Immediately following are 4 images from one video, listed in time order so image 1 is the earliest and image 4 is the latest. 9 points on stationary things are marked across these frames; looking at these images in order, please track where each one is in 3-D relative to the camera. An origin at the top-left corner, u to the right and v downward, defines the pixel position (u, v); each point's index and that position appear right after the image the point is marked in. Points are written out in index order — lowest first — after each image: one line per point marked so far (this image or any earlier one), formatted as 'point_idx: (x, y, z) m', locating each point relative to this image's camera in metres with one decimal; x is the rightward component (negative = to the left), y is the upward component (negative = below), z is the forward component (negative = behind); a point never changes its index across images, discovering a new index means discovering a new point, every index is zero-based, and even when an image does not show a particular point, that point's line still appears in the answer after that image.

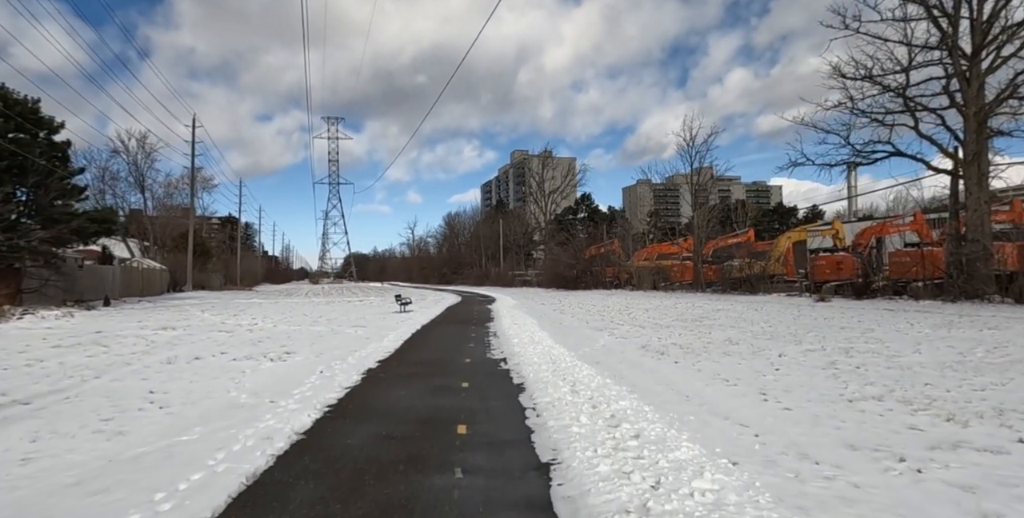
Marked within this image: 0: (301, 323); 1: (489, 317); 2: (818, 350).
0: (-7.1, -2.1, +17.5) m
1: (-0.8, -2.1, +18.8) m
2: (+6.1, -1.8, +10.3) m
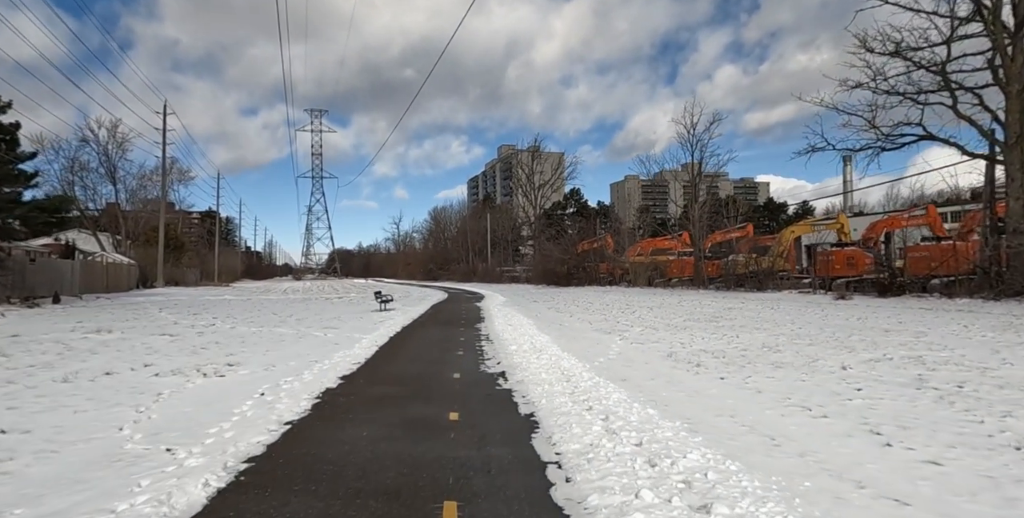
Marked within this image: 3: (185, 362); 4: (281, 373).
0: (-7.3, -1.9, +15.4) m
1: (-1.0, -1.9, +16.8) m
2: (+6.1, -1.7, +8.5) m
3: (-5.2, -1.6, +8.3) m
4: (-3.3, -1.7, +7.5) m
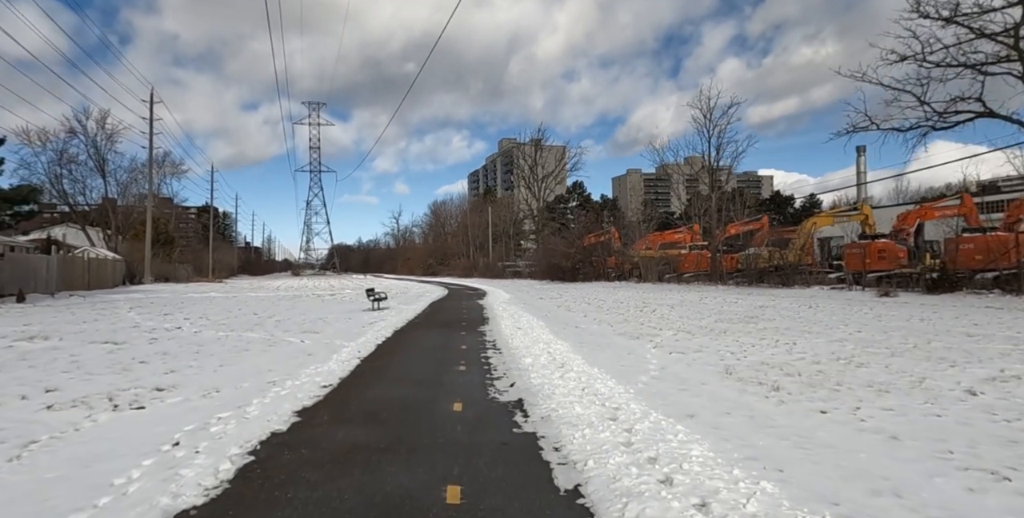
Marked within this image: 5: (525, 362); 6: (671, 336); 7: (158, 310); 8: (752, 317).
0: (-7.1, -1.7, +13.4) m
1: (-0.8, -1.7, +14.9) m
2: (+6.3, -1.5, +6.5) m
3: (-5.0, -1.5, +6.3) m
4: (-3.1, -1.5, +5.6) m
5: (+0.2, -1.5, +7.8) m
6: (+3.4, -1.6, +11.3) m
7: (-12.5, -1.8, +18.5) m
8: (+6.6, -1.6, +14.4) m
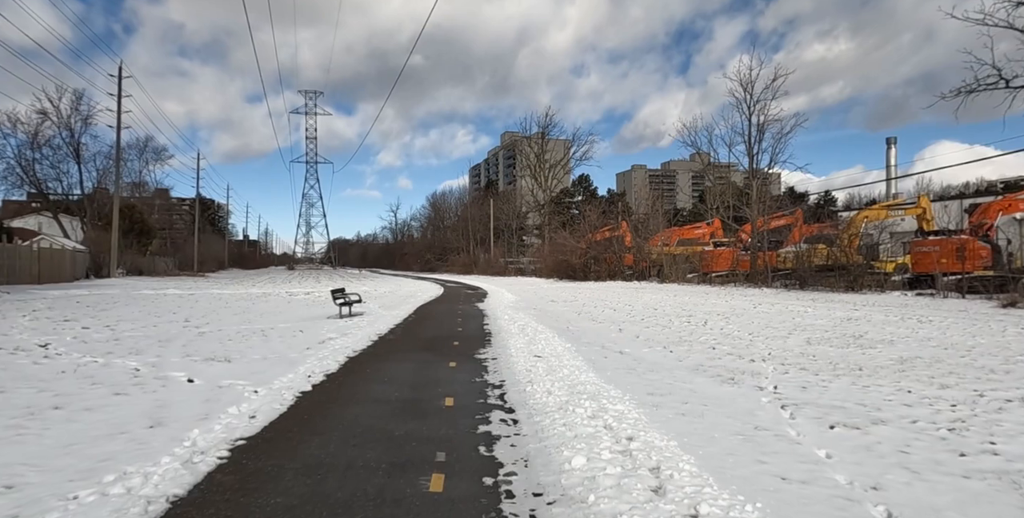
0: (-6.8, -1.5, +9.4) m
1: (-0.6, -1.5, +10.8) m
2: (+6.5, -1.5, +2.4) m
3: (-4.8, -1.4, +2.2) m
4: (-2.9, -1.4, +1.5) m
5: (+0.4, -1.4, +3.7) m
6: (+3.7, -1.6, +7.1) m
7: (-12.3, -1.5, +14.4) m
8: (+6.9, -1.5, +10.3) m
